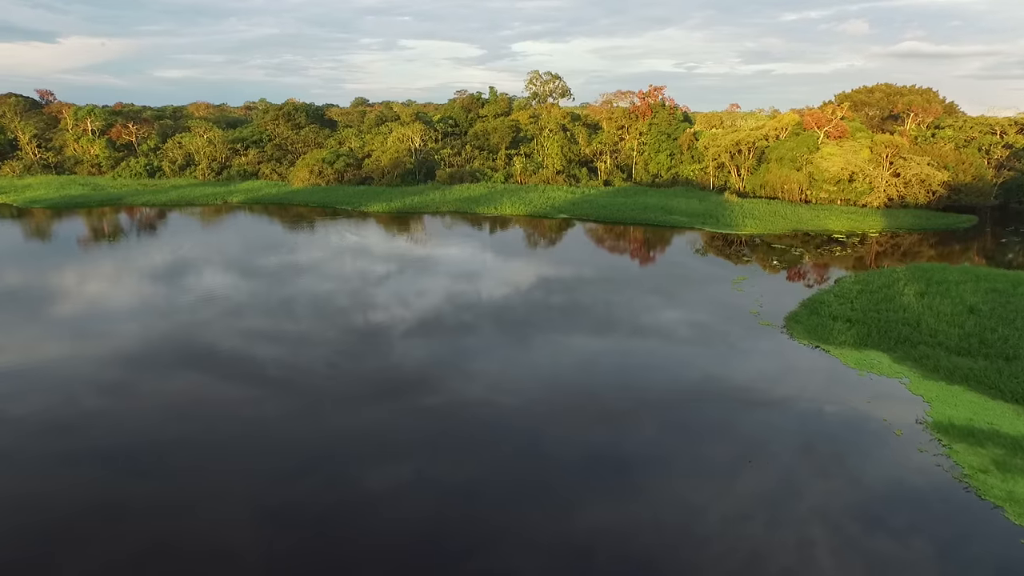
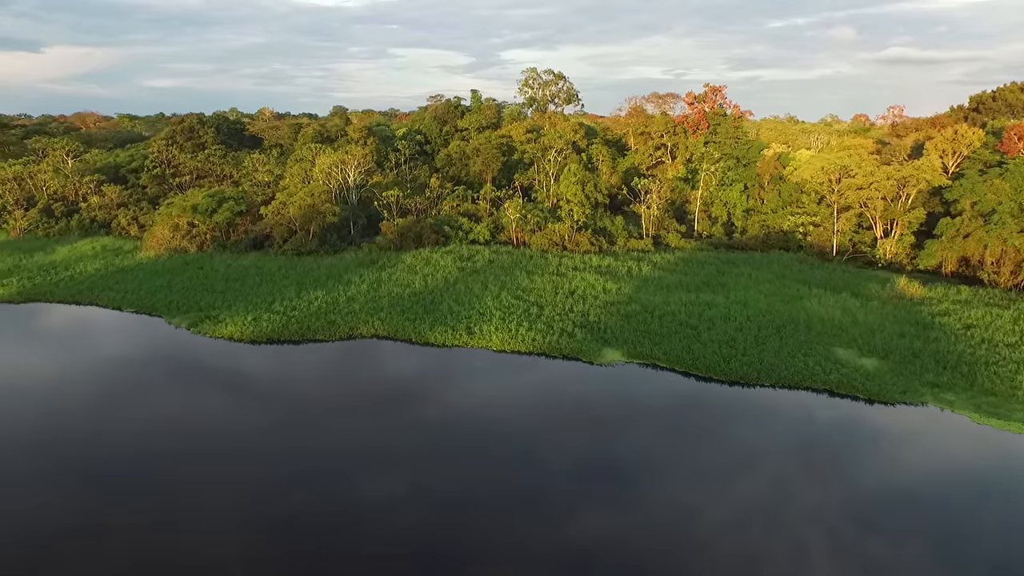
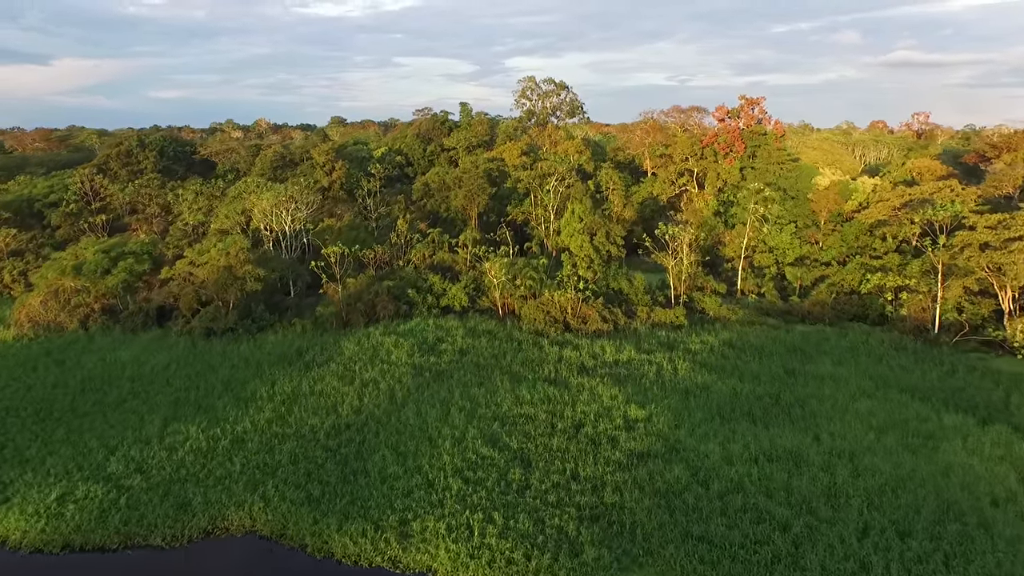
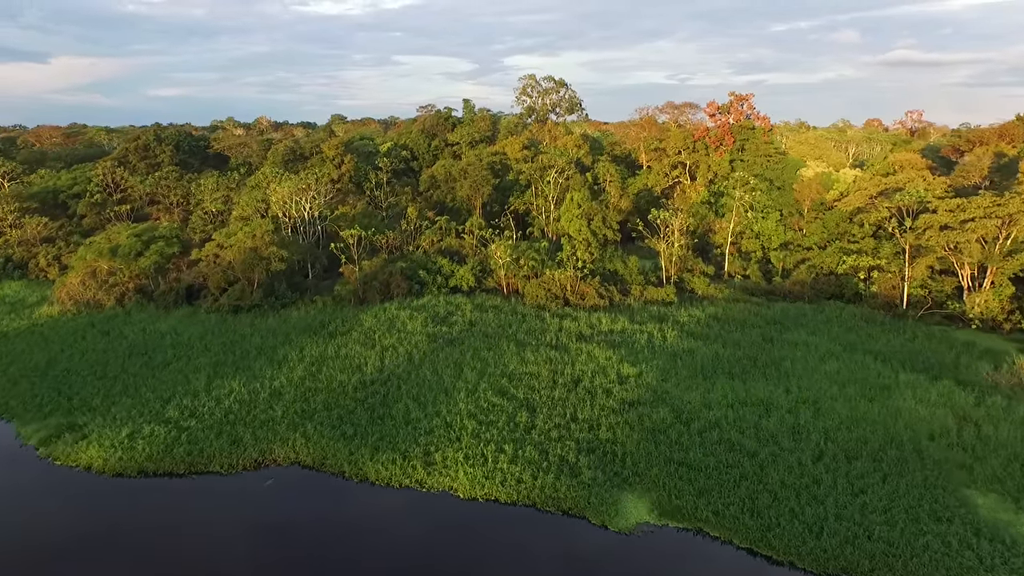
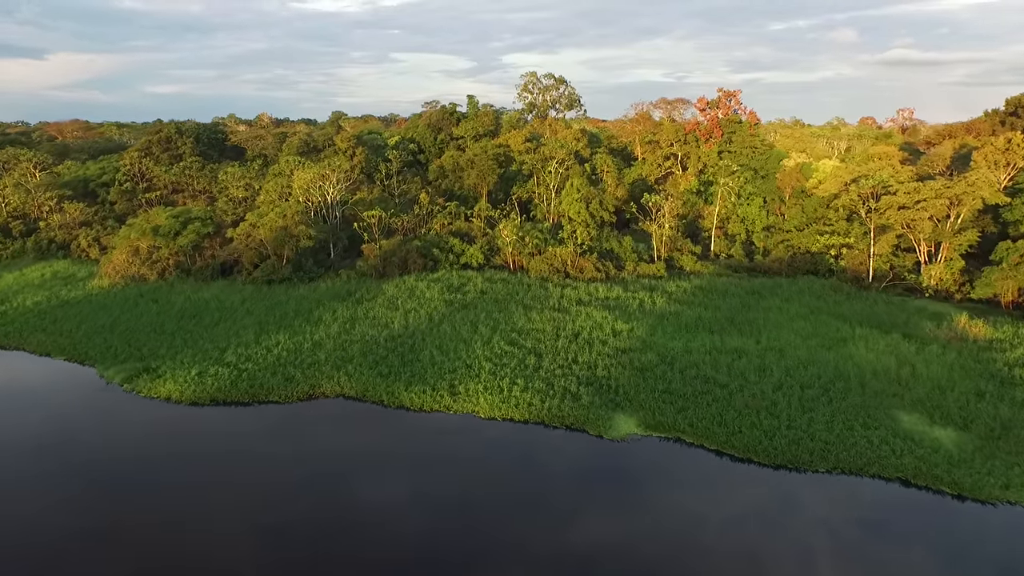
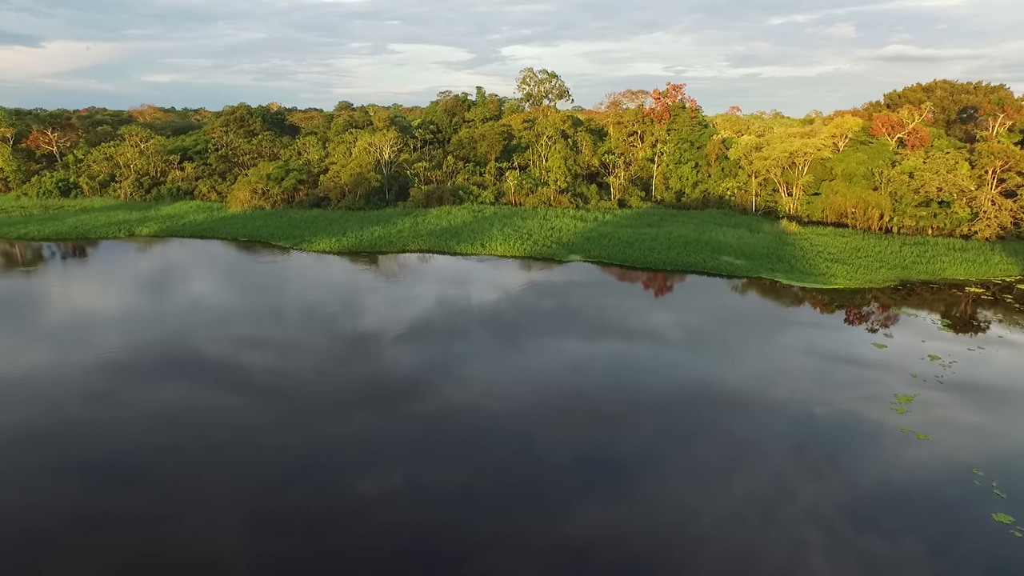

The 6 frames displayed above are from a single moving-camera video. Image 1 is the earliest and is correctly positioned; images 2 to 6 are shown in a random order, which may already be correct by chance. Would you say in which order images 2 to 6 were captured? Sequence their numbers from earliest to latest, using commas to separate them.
6, 2, 5, 4, 3
